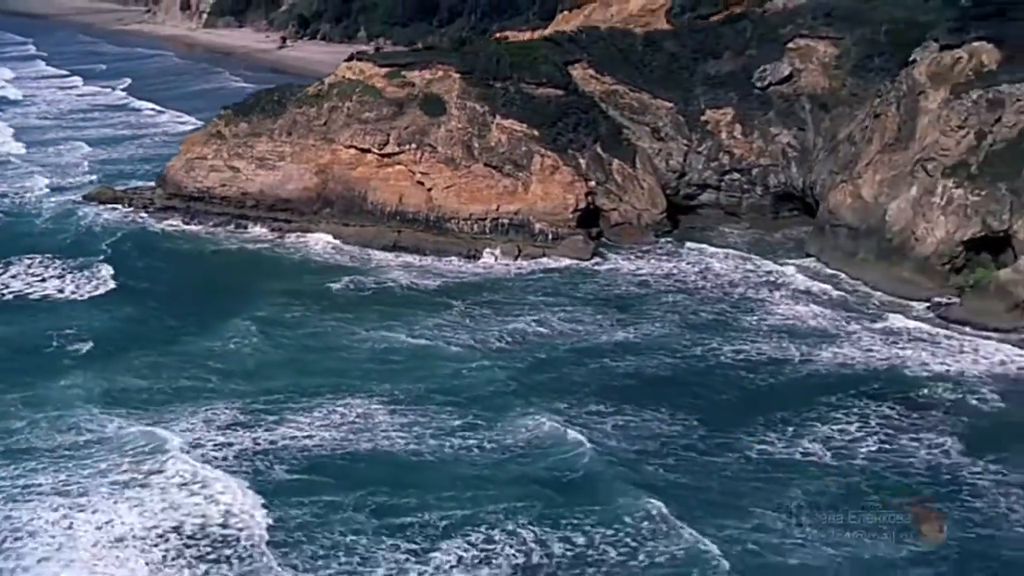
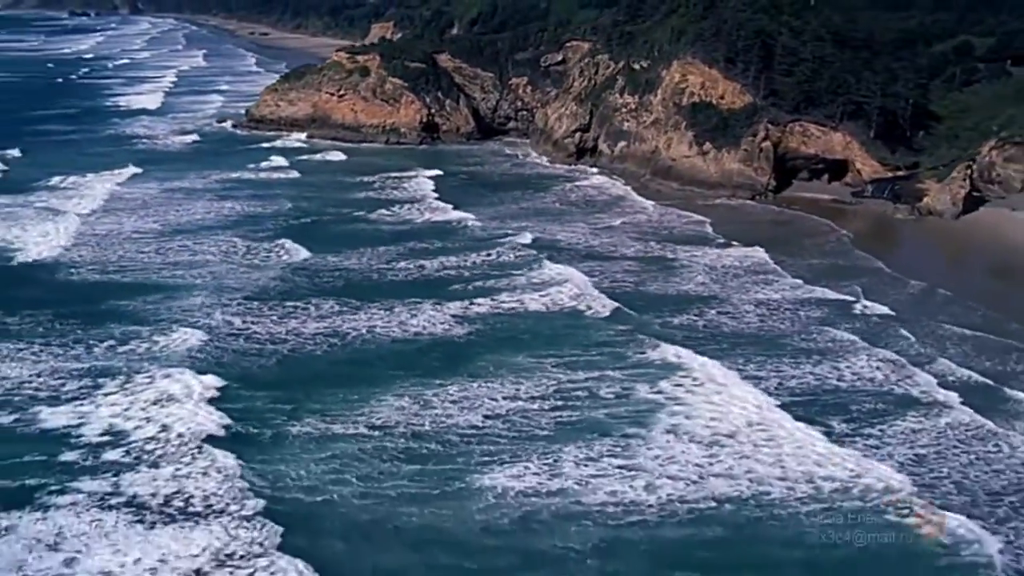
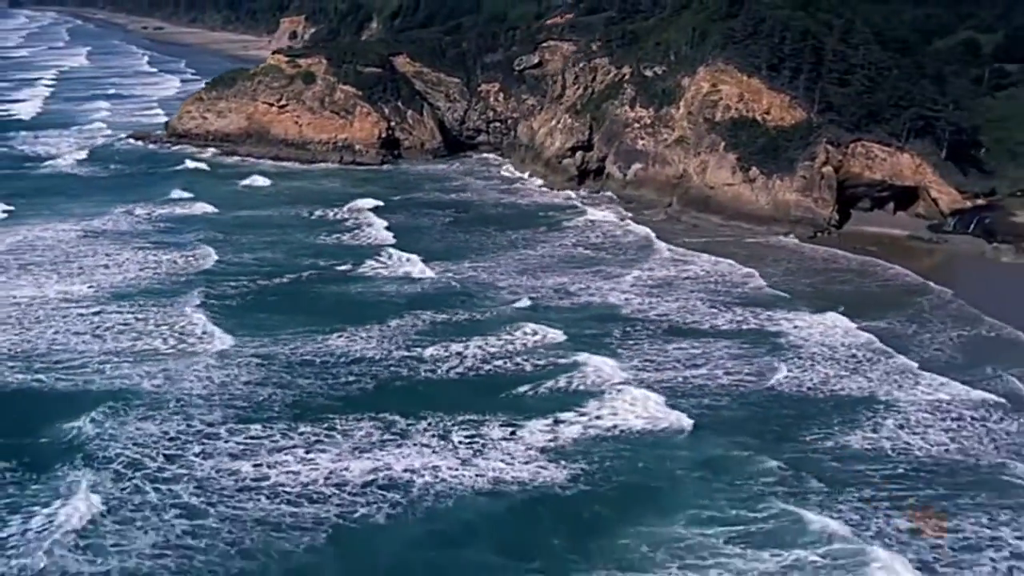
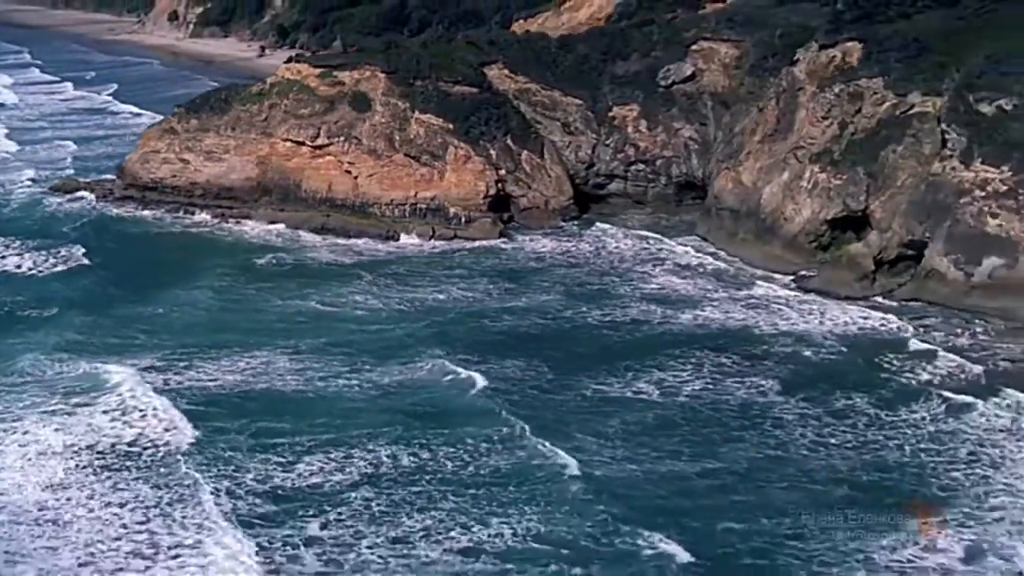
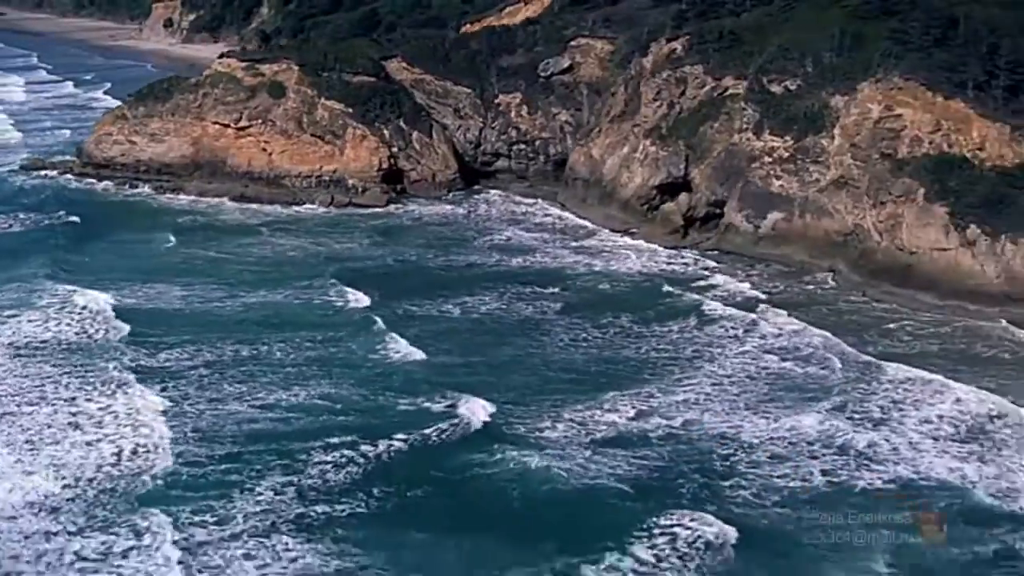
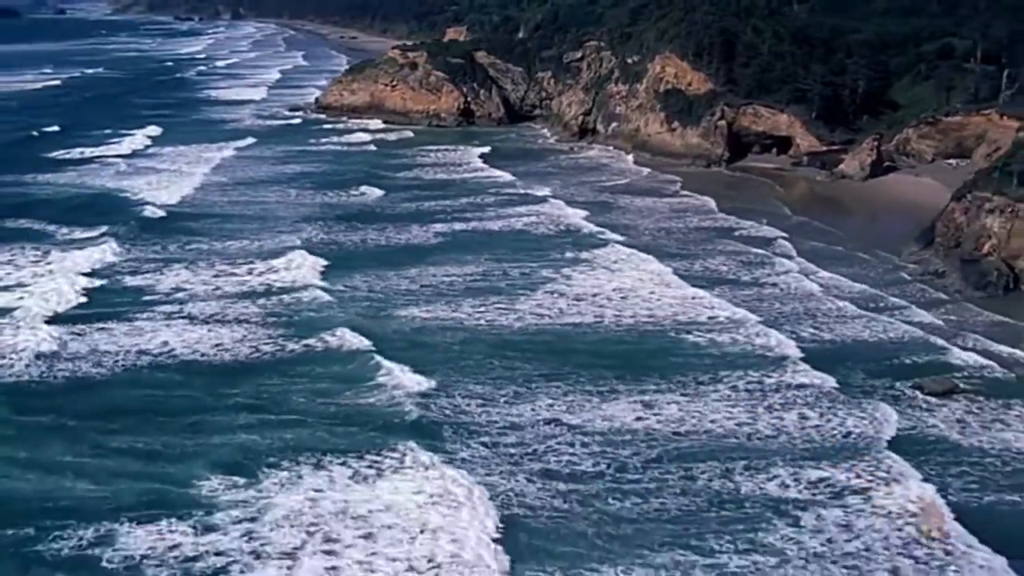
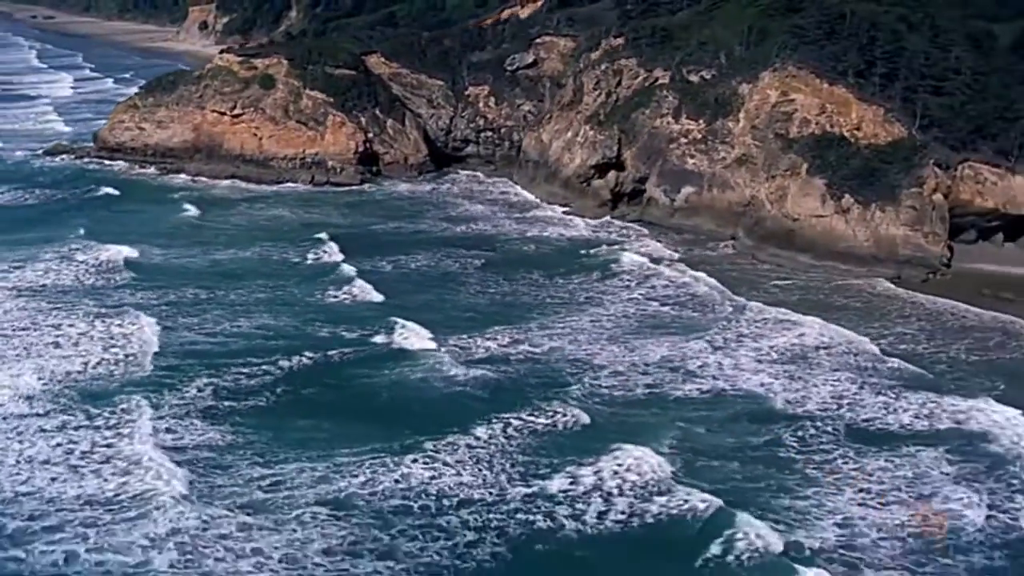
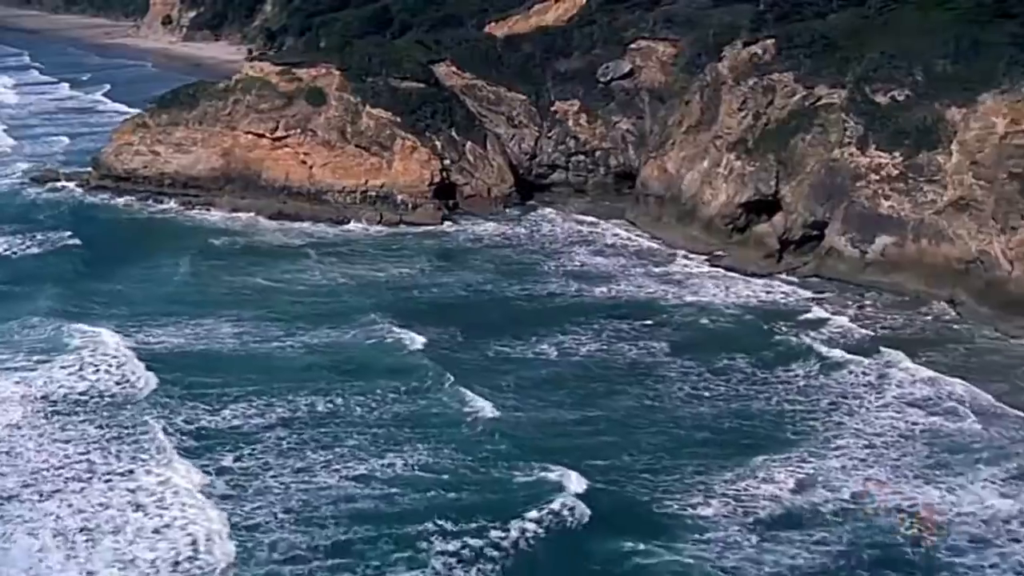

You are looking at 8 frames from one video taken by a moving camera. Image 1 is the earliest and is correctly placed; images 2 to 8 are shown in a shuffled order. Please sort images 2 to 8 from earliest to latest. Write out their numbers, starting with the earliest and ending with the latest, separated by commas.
4, 8, 5, 7, 3, 2, 6
